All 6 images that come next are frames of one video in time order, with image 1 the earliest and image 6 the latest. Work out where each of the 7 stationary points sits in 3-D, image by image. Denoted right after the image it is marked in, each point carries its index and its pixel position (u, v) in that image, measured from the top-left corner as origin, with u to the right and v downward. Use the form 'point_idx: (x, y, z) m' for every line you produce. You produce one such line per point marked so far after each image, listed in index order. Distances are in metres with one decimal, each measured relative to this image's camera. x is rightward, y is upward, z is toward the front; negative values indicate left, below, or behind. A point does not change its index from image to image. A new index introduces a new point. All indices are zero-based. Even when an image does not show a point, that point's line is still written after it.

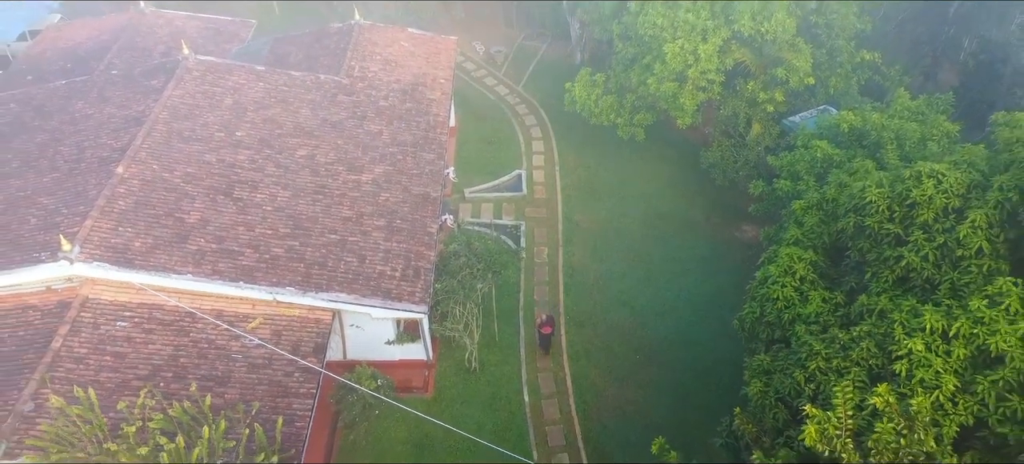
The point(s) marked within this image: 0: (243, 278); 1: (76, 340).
0: (-5.9, -1.0, +13.5) m
1: (-8.9, -2.2, +12.4) m
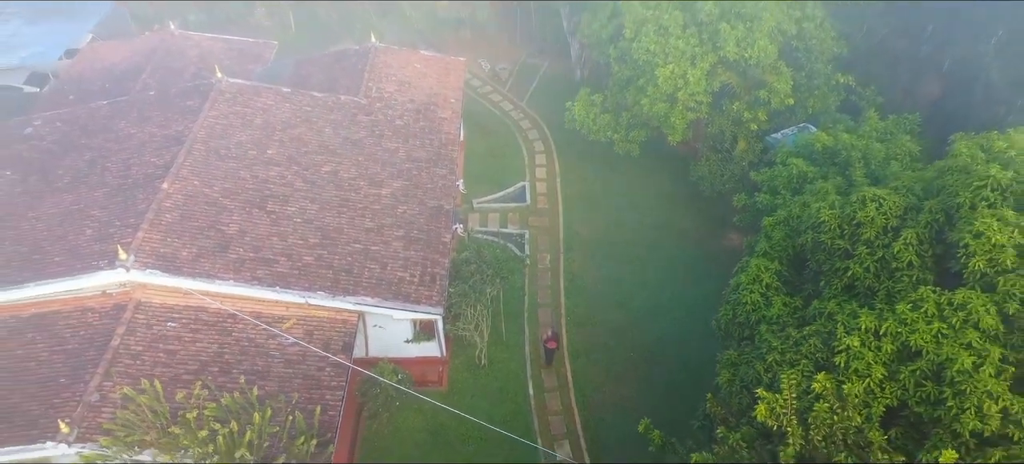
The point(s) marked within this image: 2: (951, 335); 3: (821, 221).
0: (-5.7, -1.3, +15.1) m
1: (-8.8, -2.4, +14.1) m
2: (+6.2, -1.4, +8.6) m
3: (+5.8, +0.2, +11.4) m
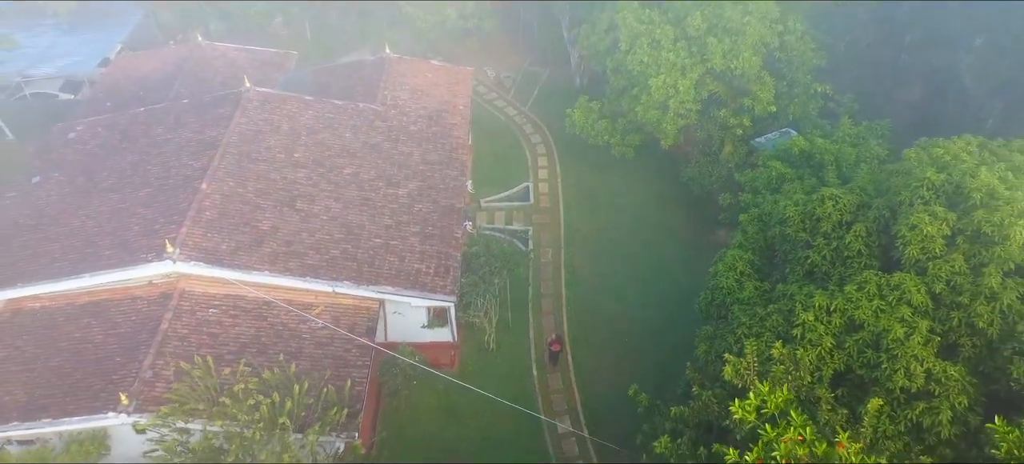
0: (-5.5, -1.1, +16.8) m
1: (-8.6, -2.3, +15.8) m
2: (+6.4, -1.3, +10.3) m
3: (+6.0, +0.3, +13.1) m
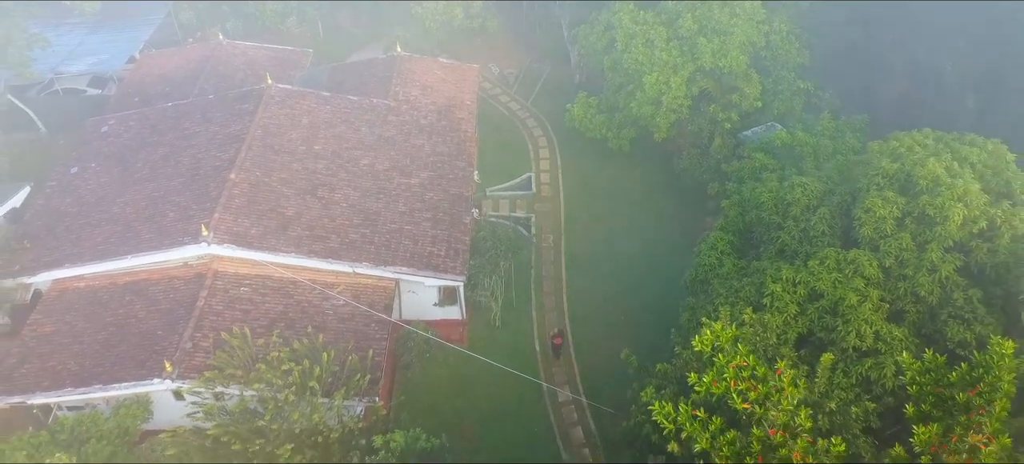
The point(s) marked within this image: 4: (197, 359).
0: (-5.4, -0.7, +18.4) m
1: (-8.4, -1.9, +17.4) m
2: (+6.5, -0.9, +11.9) m
3: (+6.1, +0.7, +14.7) m
4: (-8.3, -3.3, +16.1) m
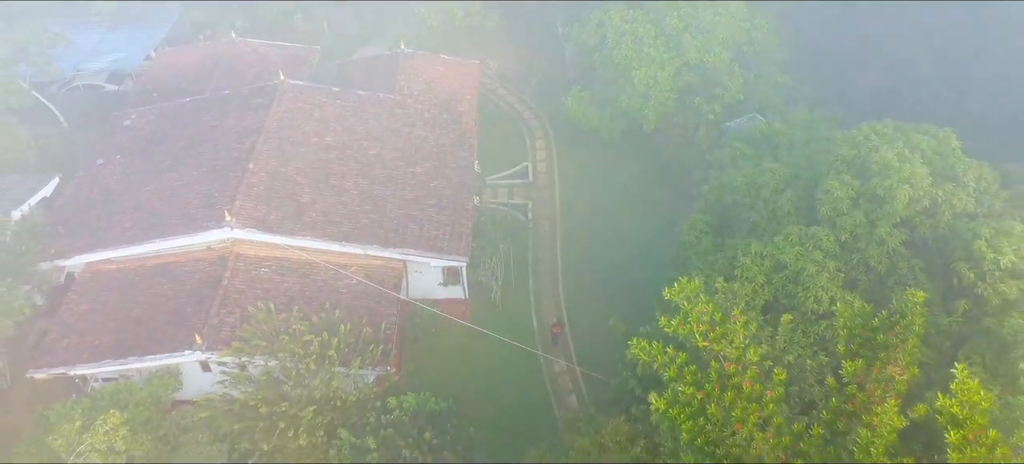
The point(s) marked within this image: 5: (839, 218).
0: (-5.4, -0.2, +19.9) m
1: (-8.5, -1.4, +18.9) m
2: (+6.5, -0.5, +13.5) m
3: (+6.1, +1.2, +16.3) m
4: (-8.3, -2.9, +17.7) m
5: (+7.4, +0.3, +13.8) m
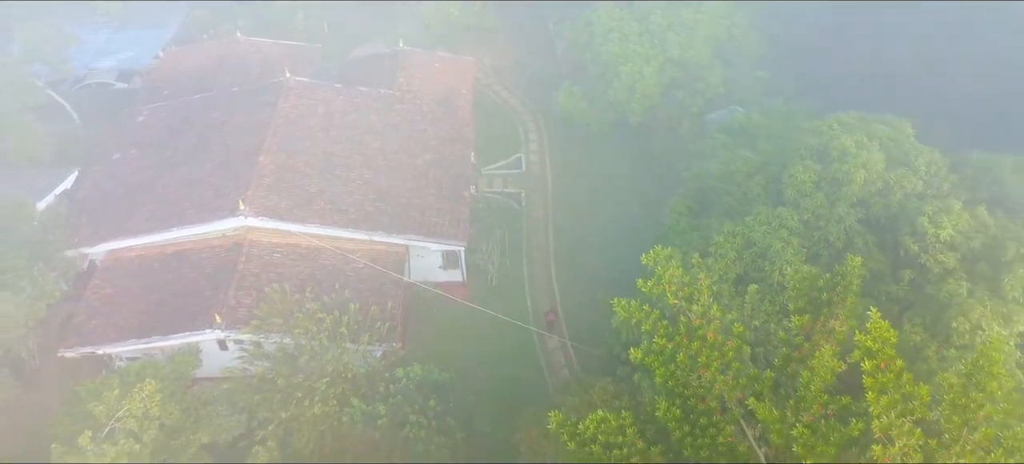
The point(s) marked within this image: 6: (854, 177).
0: (-5.6, +0.2, +21.3) m
1: (-8.6, -1.0, +20.3) m
2: (+6.4, 0.0, +15.0) m
3: (+6.0, +1.7, +17.8) m
4: (-8.4, -2.5, +19.1) m
5: (+7.3, +0.8, +15.3) m
6: (+8.3, +1.3, +14.8) m
